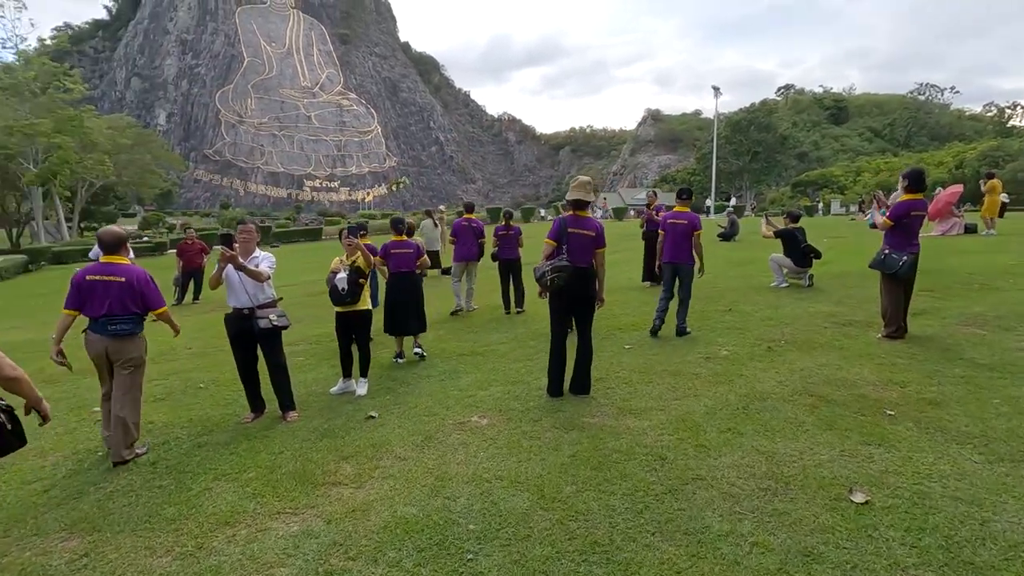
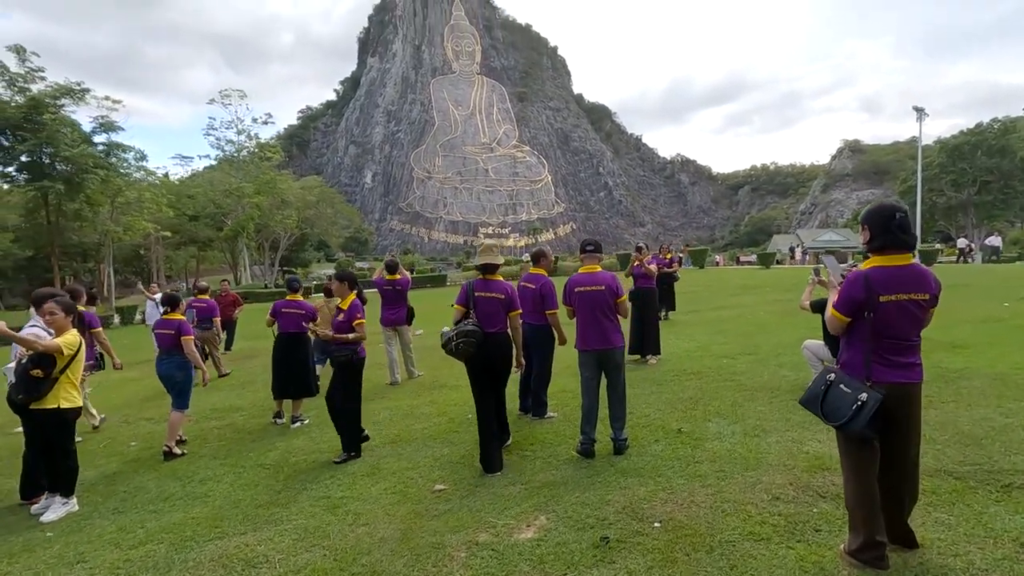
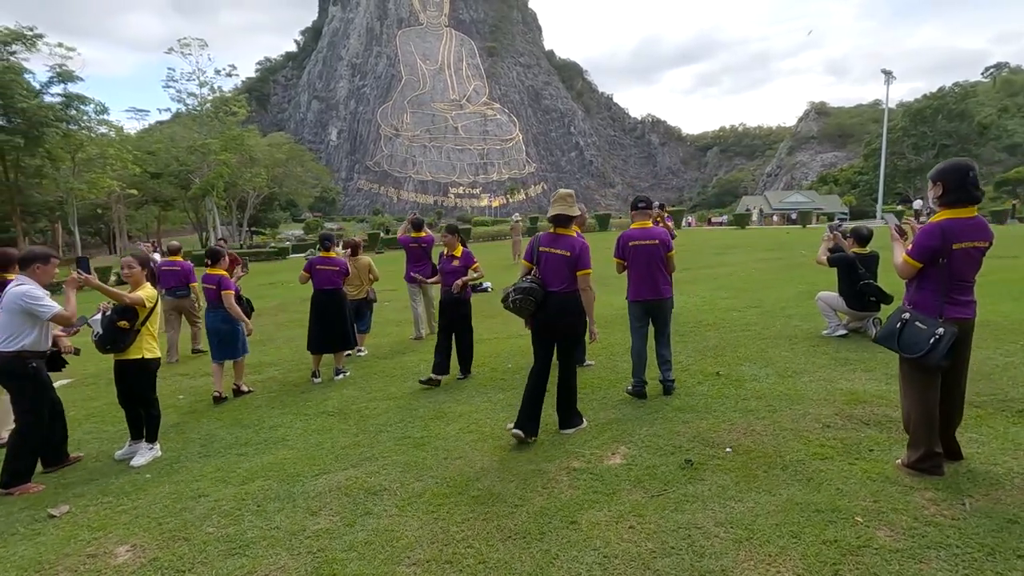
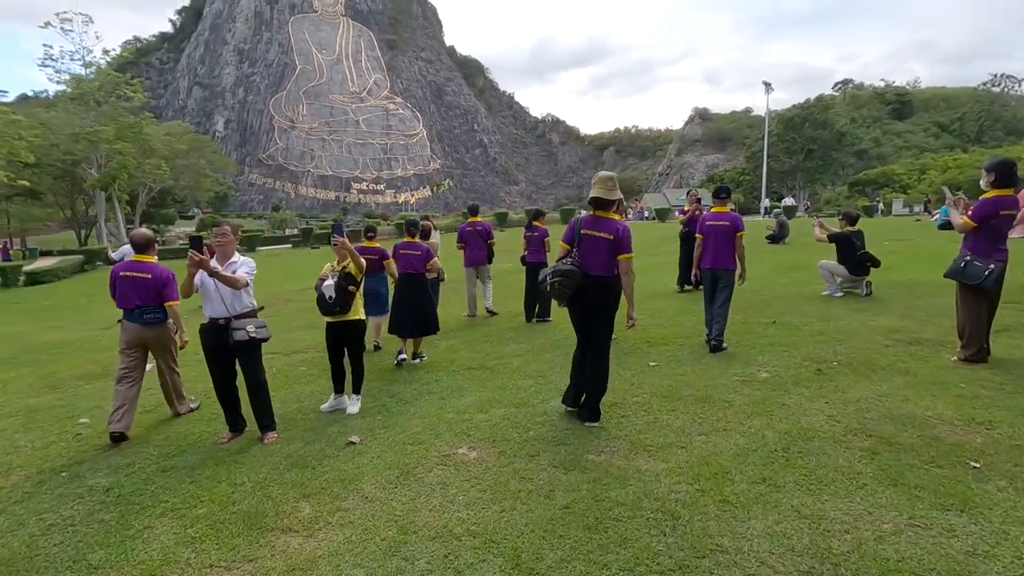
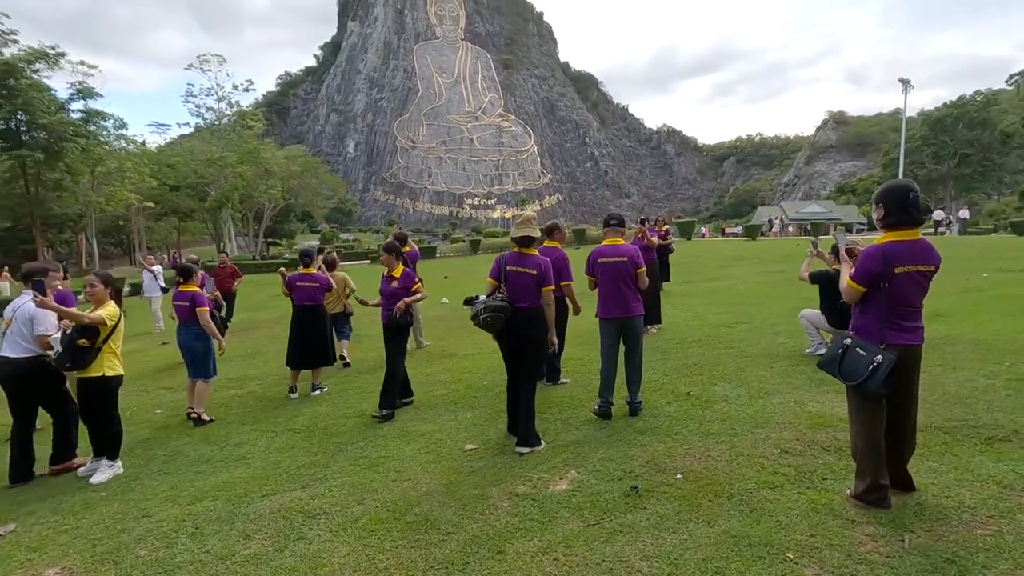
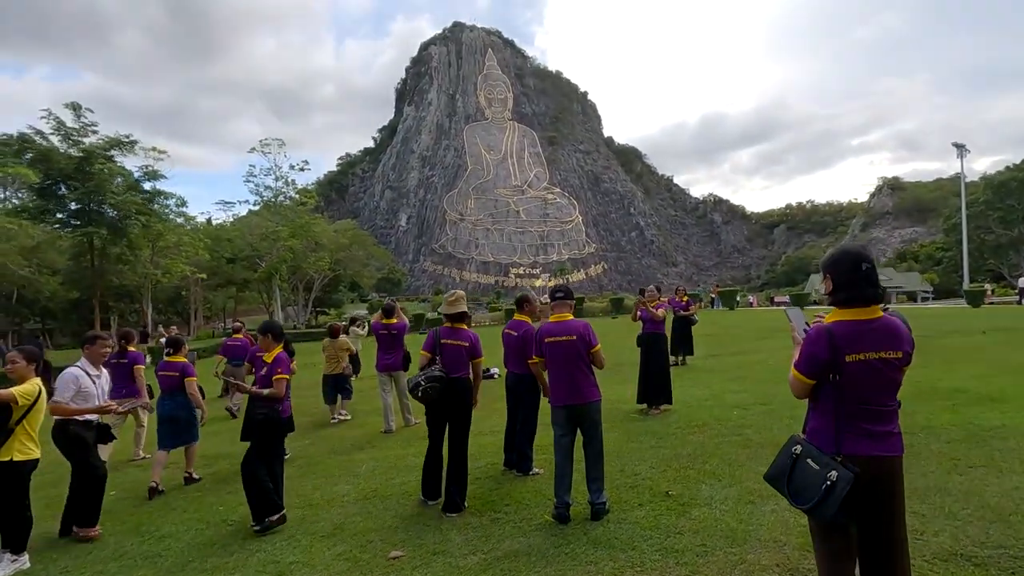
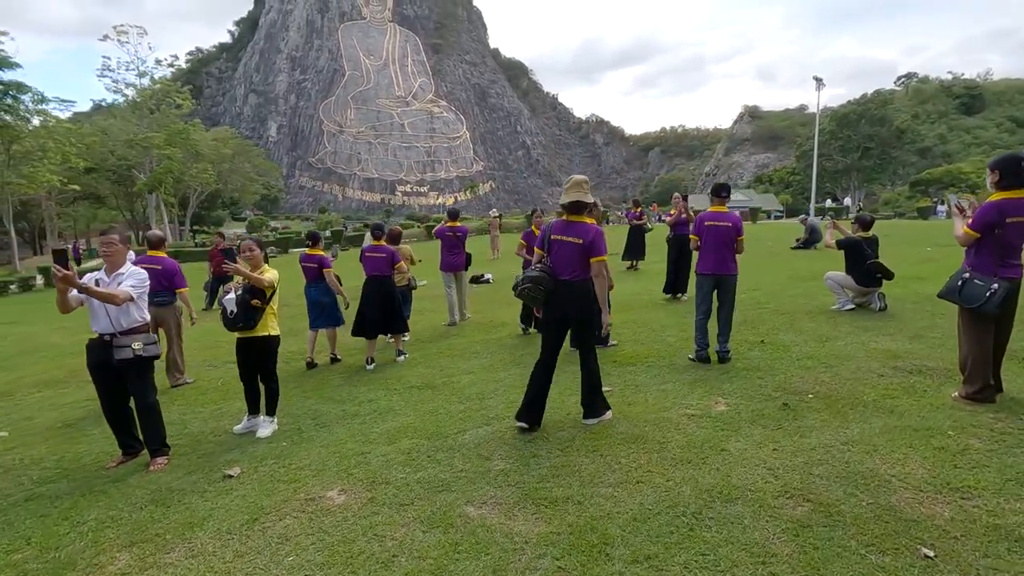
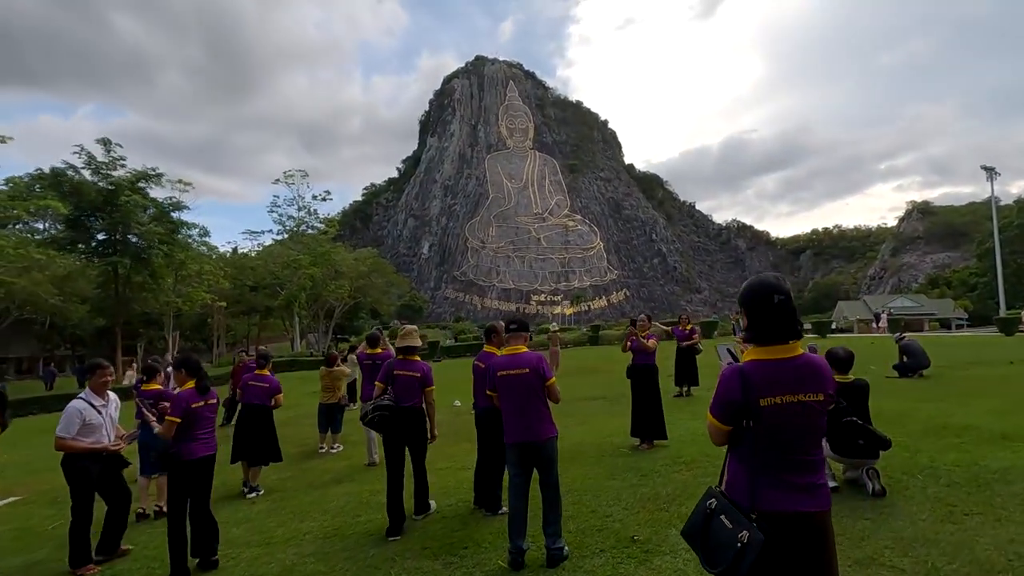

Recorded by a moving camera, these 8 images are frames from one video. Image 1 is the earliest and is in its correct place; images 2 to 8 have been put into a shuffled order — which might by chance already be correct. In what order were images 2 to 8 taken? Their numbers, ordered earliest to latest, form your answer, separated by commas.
4, 7, 3, 5, 2, 6, 8
